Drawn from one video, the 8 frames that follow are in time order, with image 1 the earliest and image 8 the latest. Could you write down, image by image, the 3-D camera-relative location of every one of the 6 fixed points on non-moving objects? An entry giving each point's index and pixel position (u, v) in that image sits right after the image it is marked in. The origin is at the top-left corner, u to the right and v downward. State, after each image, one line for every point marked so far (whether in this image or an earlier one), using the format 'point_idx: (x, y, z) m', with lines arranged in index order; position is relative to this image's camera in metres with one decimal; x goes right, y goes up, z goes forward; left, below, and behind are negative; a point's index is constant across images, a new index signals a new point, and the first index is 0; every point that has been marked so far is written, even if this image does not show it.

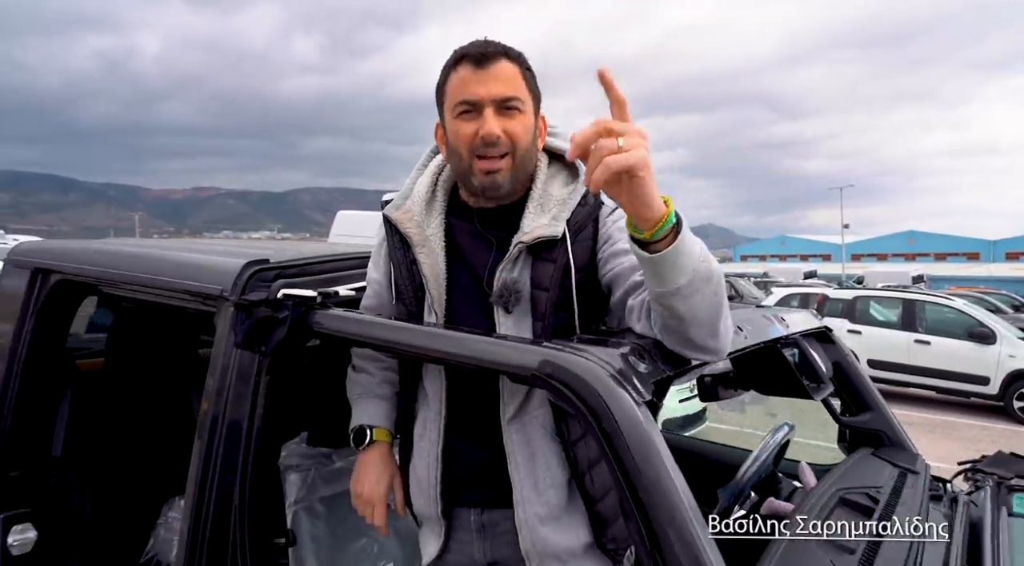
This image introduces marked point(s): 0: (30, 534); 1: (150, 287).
0: (-1.2, -0.6, +1.5) m
1: (-0.8, 0.0, +1.4) m
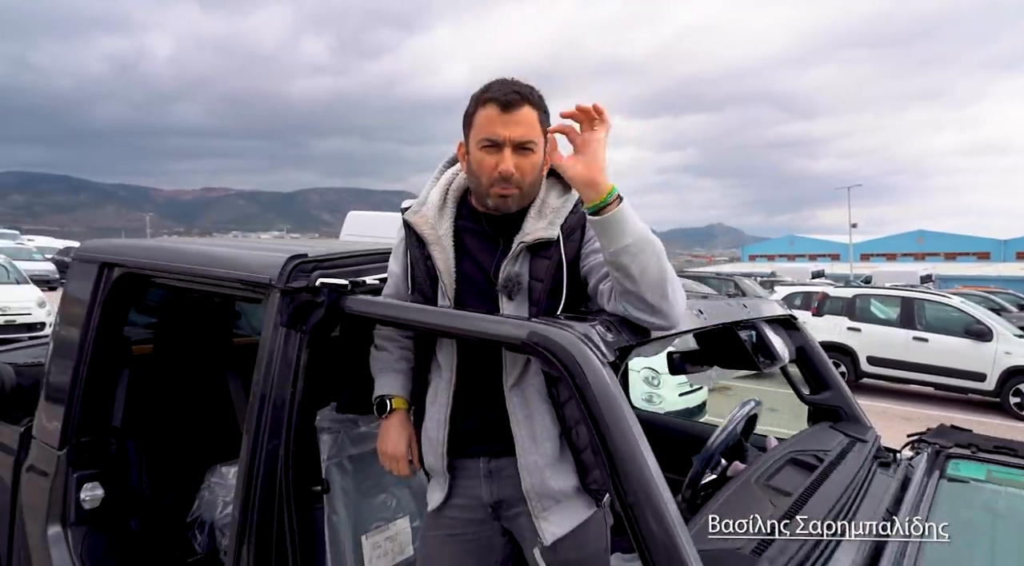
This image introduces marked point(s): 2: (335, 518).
0: (-1.2, -0.6, +1.8) m
1: (-0.8, 0.0, +1.6) m
2: (-0.4, -0.6, +1.5) m
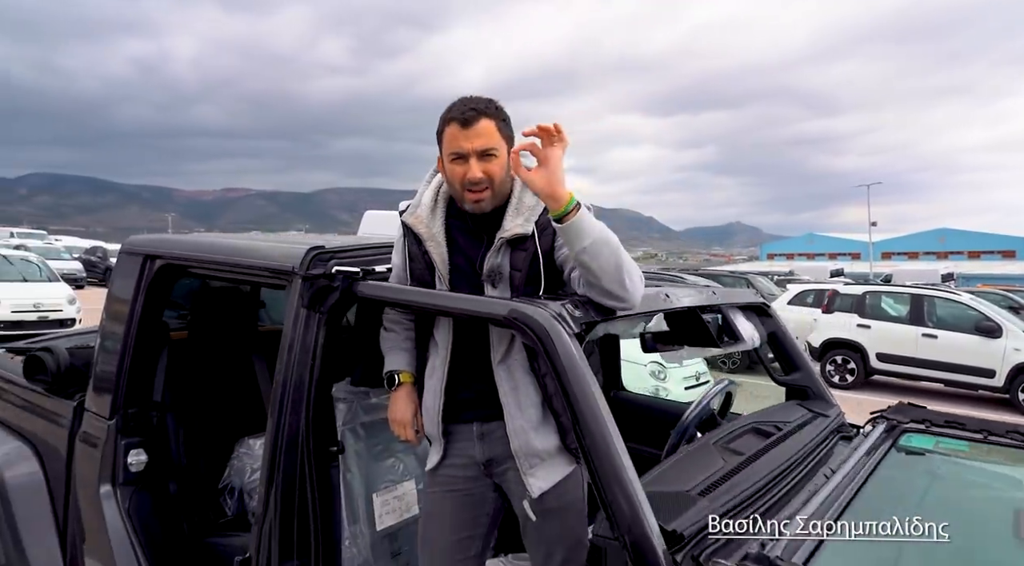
0: (-1.2, -0.6, +2.0) m
1: (-0.8, +0.1, +1.8) m
2: (-0.4, -0.5, +1.7) m
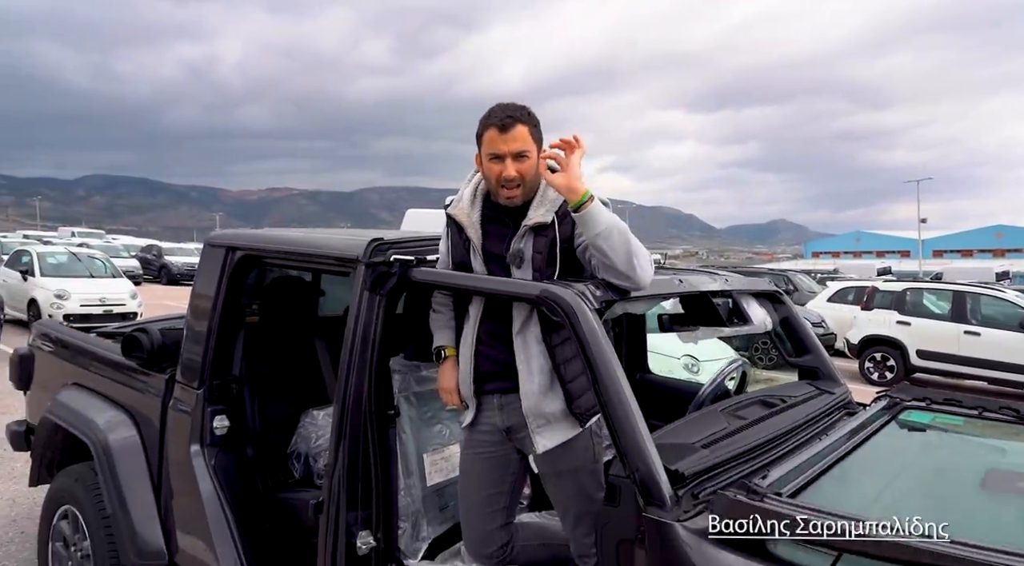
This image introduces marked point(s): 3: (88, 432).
0: (-1.1, -0.5, +2.4) m
1: (-0.7, +0.1, +2.1) m
2: (-0.3, -0.5, +2.0) m
3: (-1.8, -0.6, +2.7) m
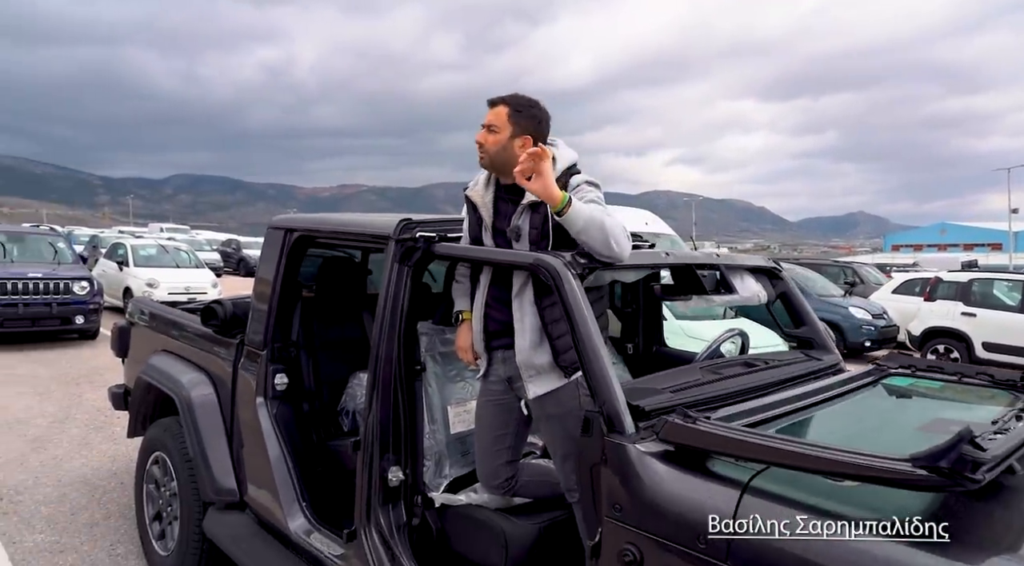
0: (-1.0, -0.4, +2.8) m
1: (-0.6, +0.2, +2.5) m
2: (-0.3, -0.4, +2.4) m
3: (-1.7, -0.5, +3.2) m
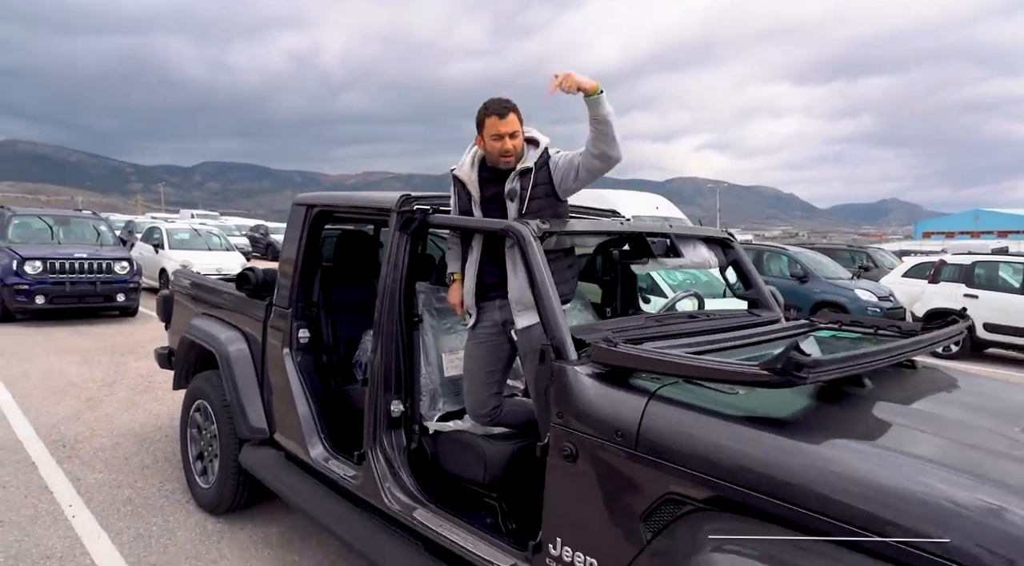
0: (-1.0, -0.3, +3.2) m
1: (-0.7, +0.3, +2.9) m
2: (-0.4, -0.2, +2.8) m
3: (-1.7, -0.3, +3.7) m
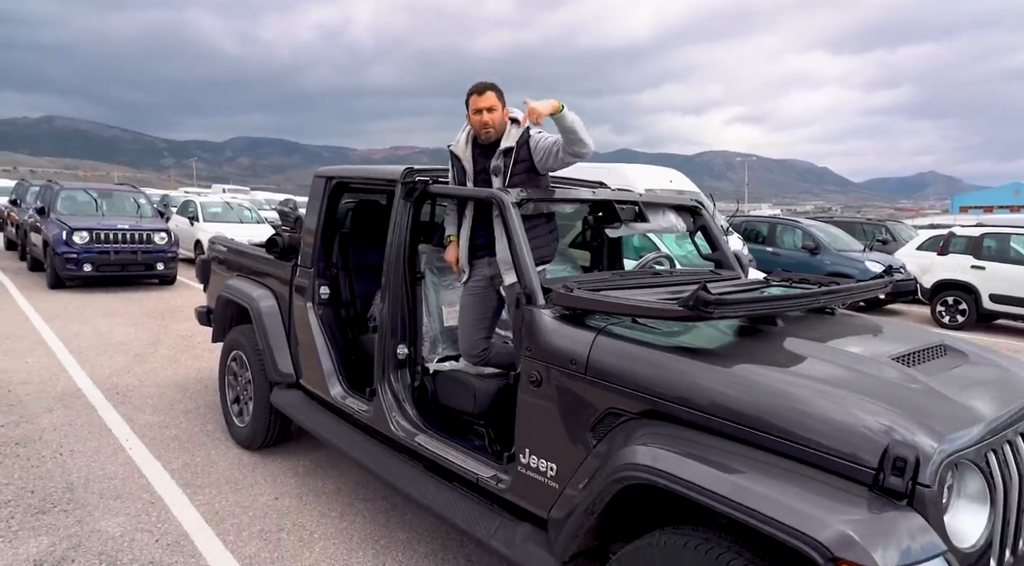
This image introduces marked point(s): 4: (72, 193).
0: (-1.1, 0.0, +3.7) m
1: (-0.7, +0.5, +3.4) m
2: (-0.4, -0.1, +3.2) m
3: (-1.7, -0.1, +4.1) m
4: (-7.5, +1.5, +11.0) m
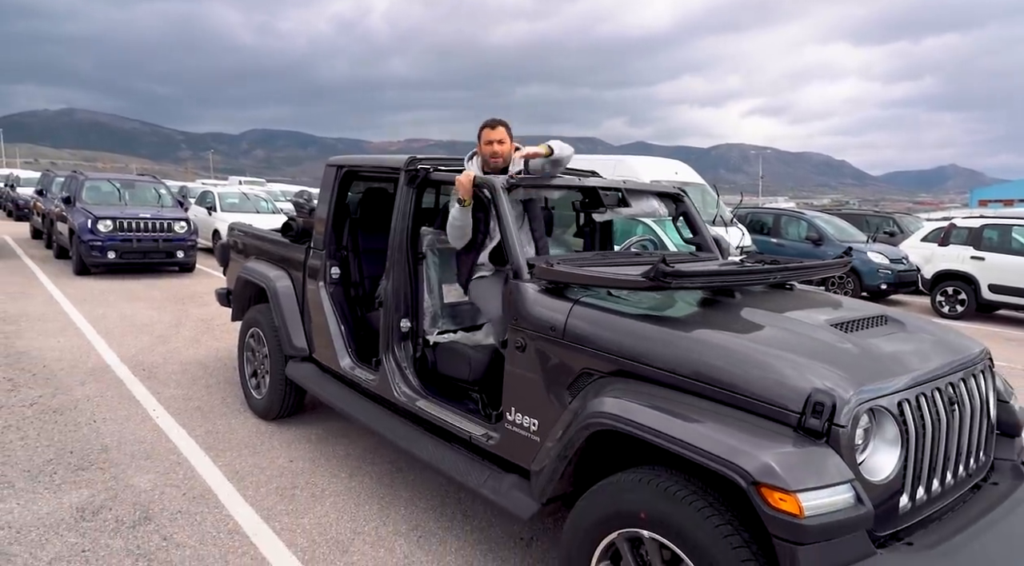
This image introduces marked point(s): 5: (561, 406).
0: (-1.1, +0.1, +4.0) m
1: (-0.7, +0.6, +3.7) m
2: (-0.5, +0.1, +3.5) m
3: (-1.7, 0.0, +4.5) m
4: (-7.4, +1.8, +11.4) m
5: (+0.2, -0.5, +2.5) m
